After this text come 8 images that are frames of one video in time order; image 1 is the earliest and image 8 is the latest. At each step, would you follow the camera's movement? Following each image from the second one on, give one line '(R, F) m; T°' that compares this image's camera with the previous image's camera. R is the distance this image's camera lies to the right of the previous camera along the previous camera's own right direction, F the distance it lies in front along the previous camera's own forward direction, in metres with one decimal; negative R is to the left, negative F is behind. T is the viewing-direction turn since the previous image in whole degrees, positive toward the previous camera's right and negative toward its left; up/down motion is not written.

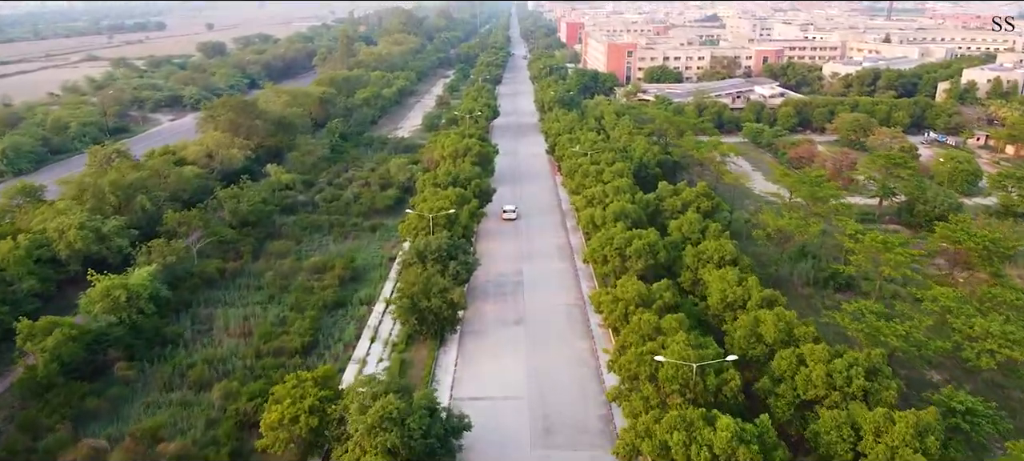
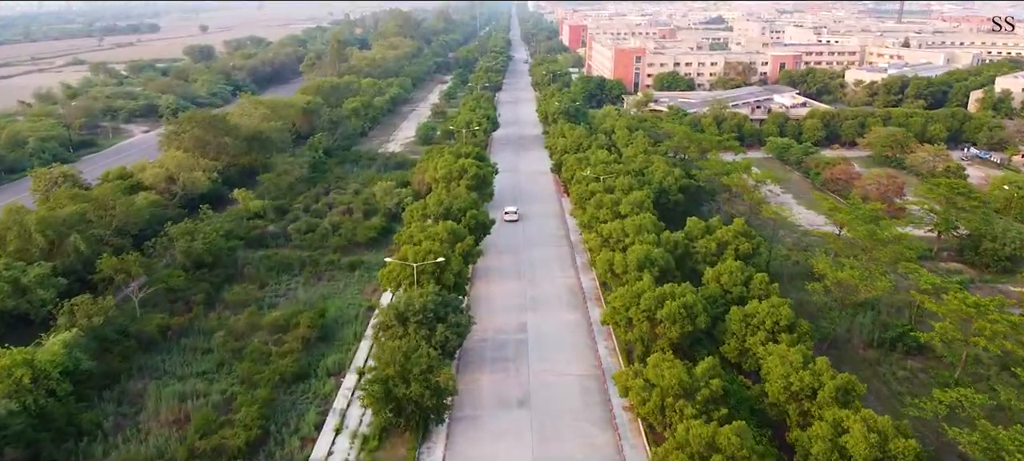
(0.0, +3.8) m; 0°
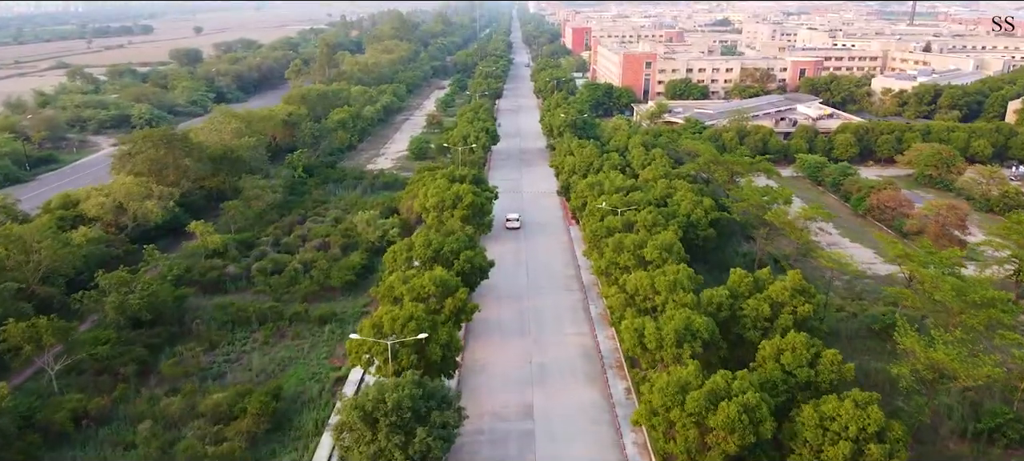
(0.0, +3.9) m; 0°
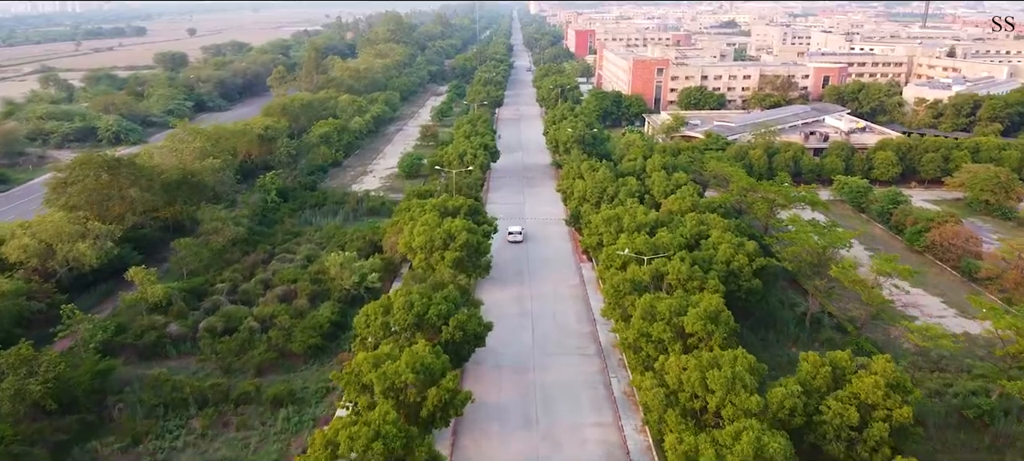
(-0.1, +3.9) m; 0°
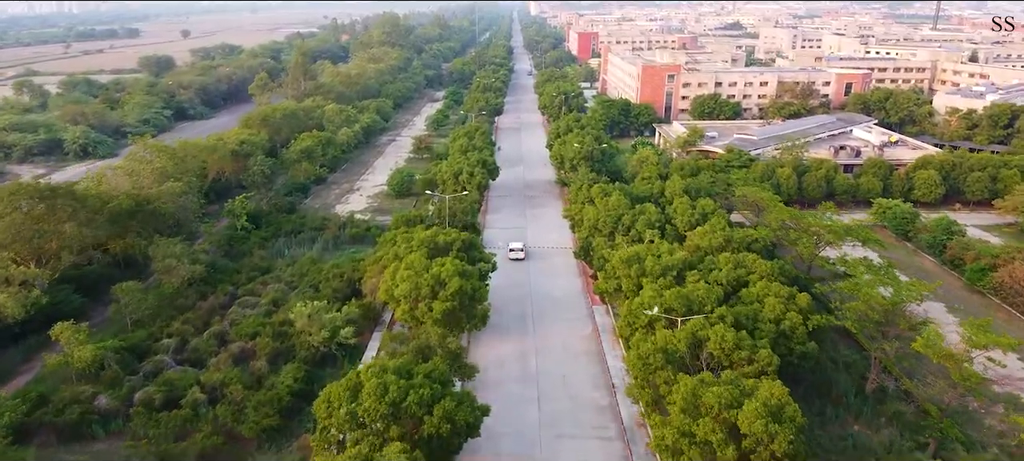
(0.0, +3.3) m; 0°
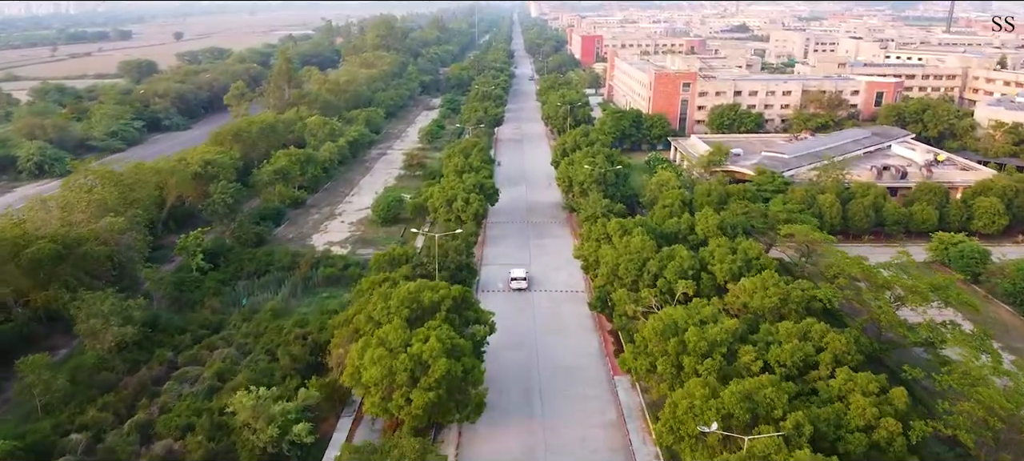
(-0.1, +3.8) m; 0°
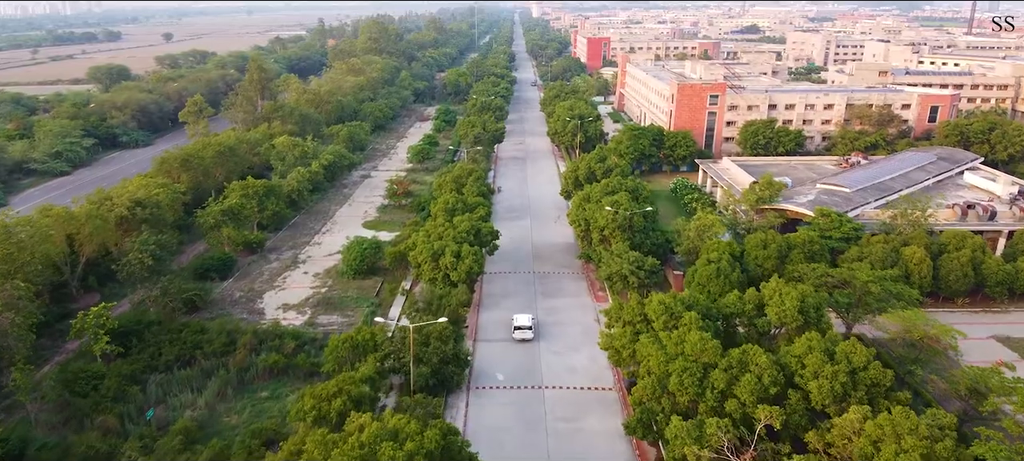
(-0.1, +5.4) m; 0°
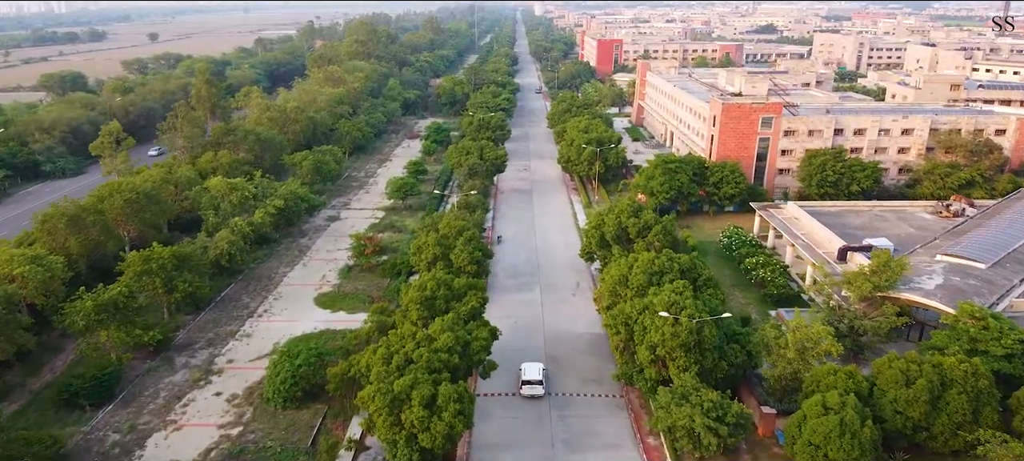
(-0.1, +7.2) m; 0°
